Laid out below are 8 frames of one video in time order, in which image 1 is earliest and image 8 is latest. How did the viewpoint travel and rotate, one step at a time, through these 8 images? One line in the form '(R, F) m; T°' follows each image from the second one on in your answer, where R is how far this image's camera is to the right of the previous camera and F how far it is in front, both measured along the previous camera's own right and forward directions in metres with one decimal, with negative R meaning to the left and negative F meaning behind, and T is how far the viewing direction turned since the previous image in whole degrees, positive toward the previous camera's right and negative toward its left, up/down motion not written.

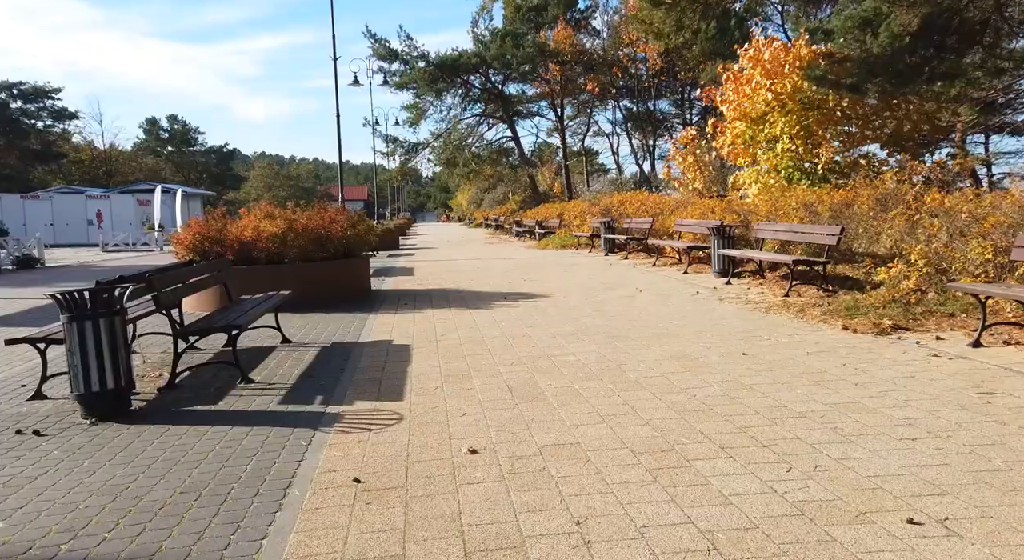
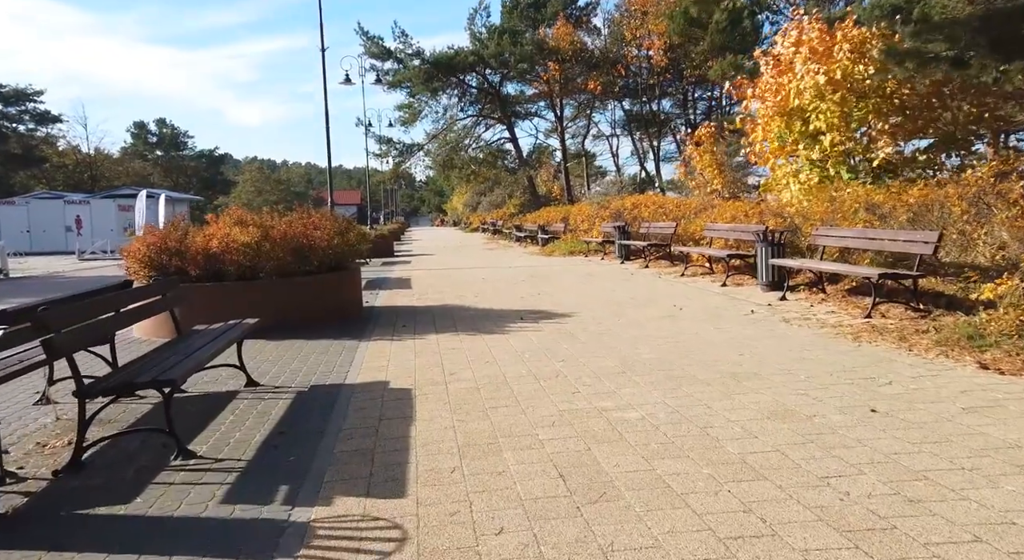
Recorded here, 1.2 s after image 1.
(-0.3, +1.8) m; 0°
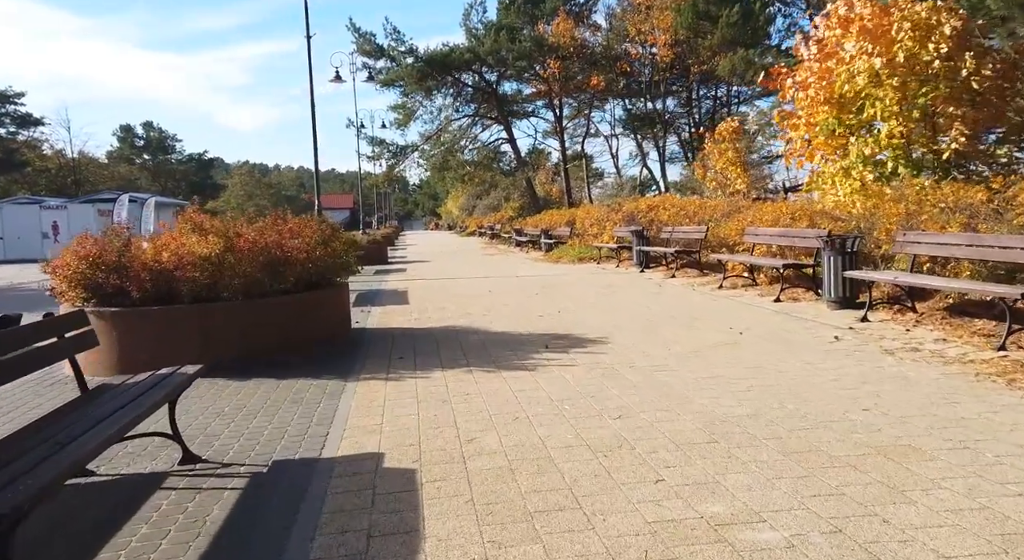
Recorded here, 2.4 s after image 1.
(-0.3, +1.9) m; 0°
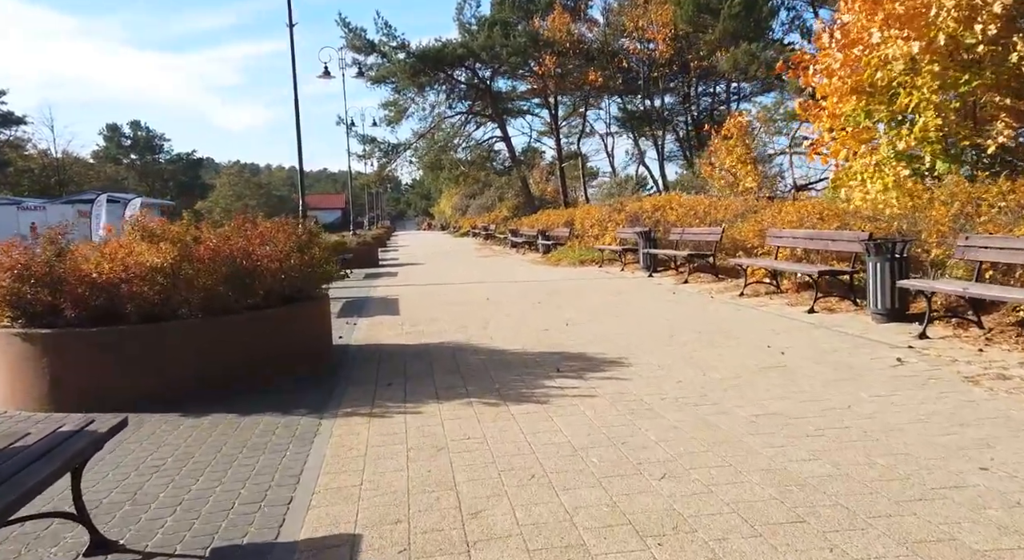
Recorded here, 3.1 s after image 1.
(-0.1, +1.1) m; +1°
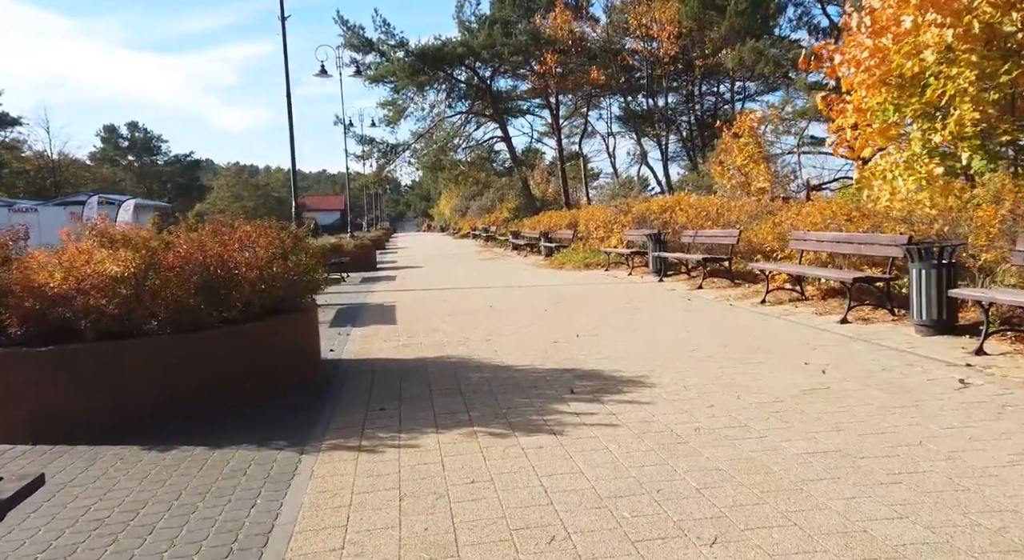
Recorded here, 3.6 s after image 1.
(-0.1, +0.8) m; 0°
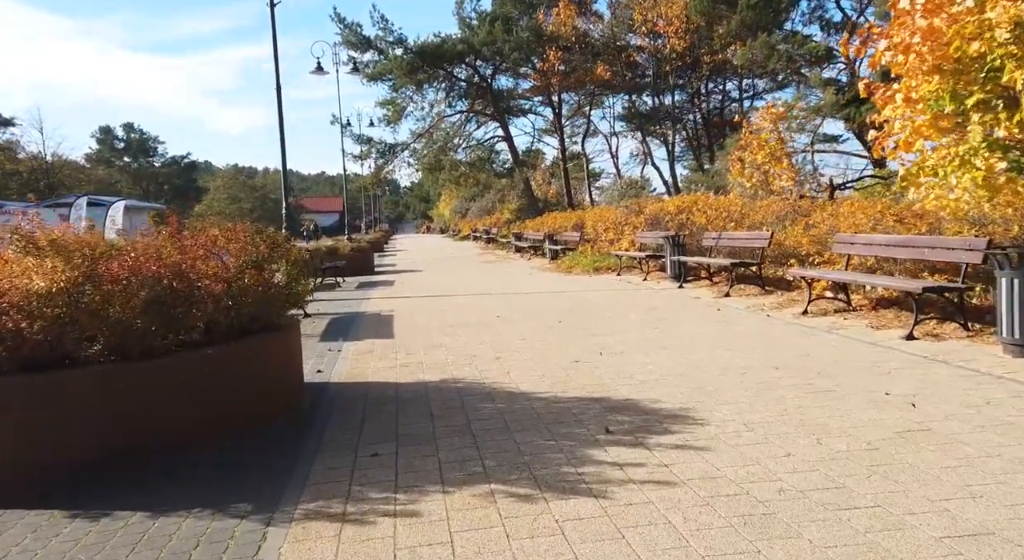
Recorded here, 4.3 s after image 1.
(-0.1, +1.1) m; 0°
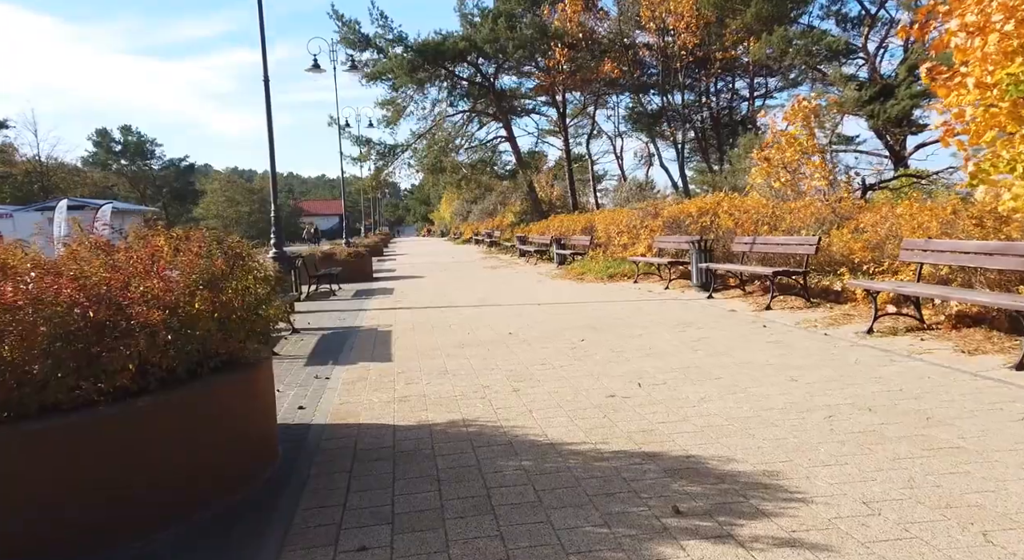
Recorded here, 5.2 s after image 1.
(-0.2, +1.3) m; 0°
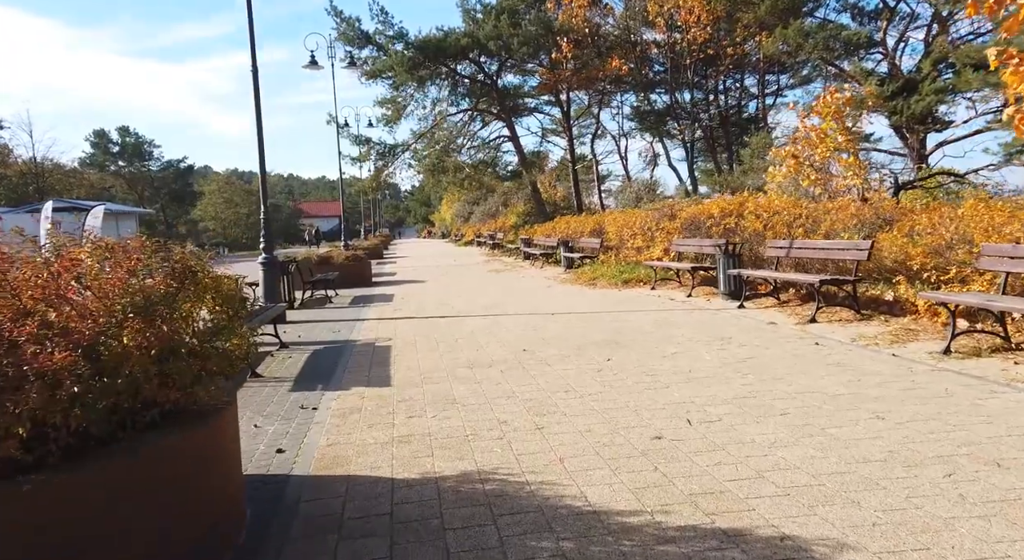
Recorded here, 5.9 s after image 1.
(-0.2, +1.1) m; 0°
